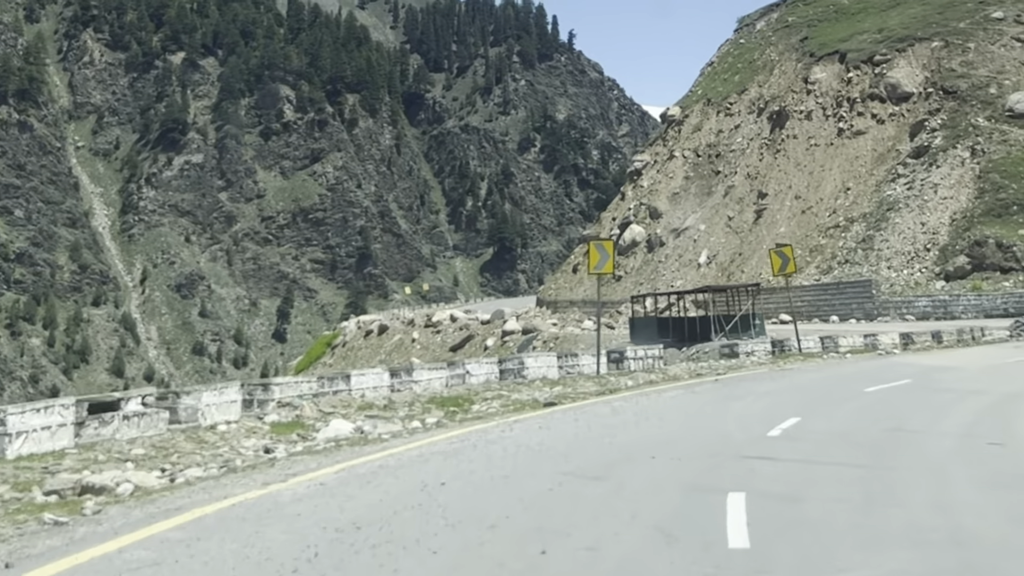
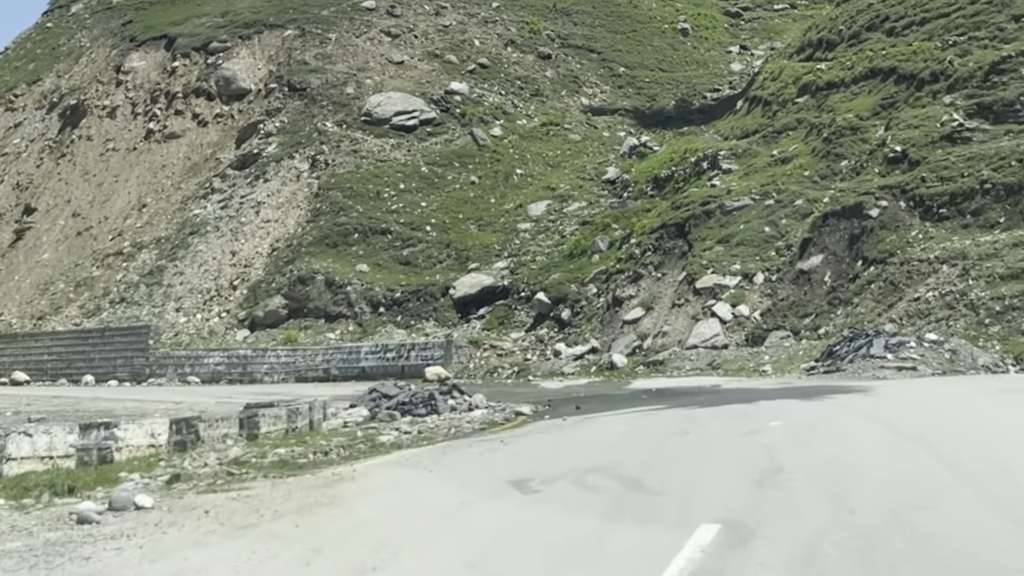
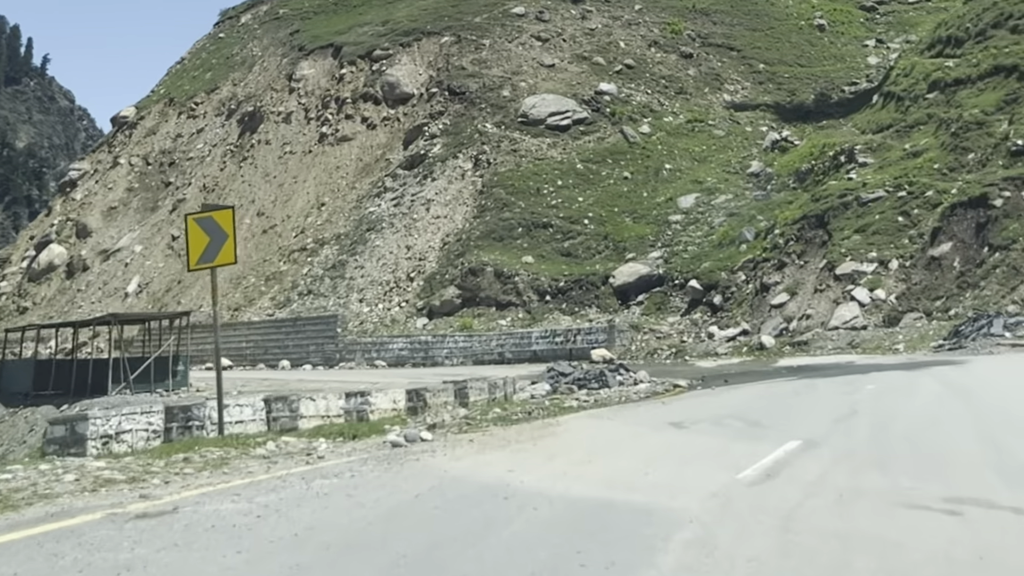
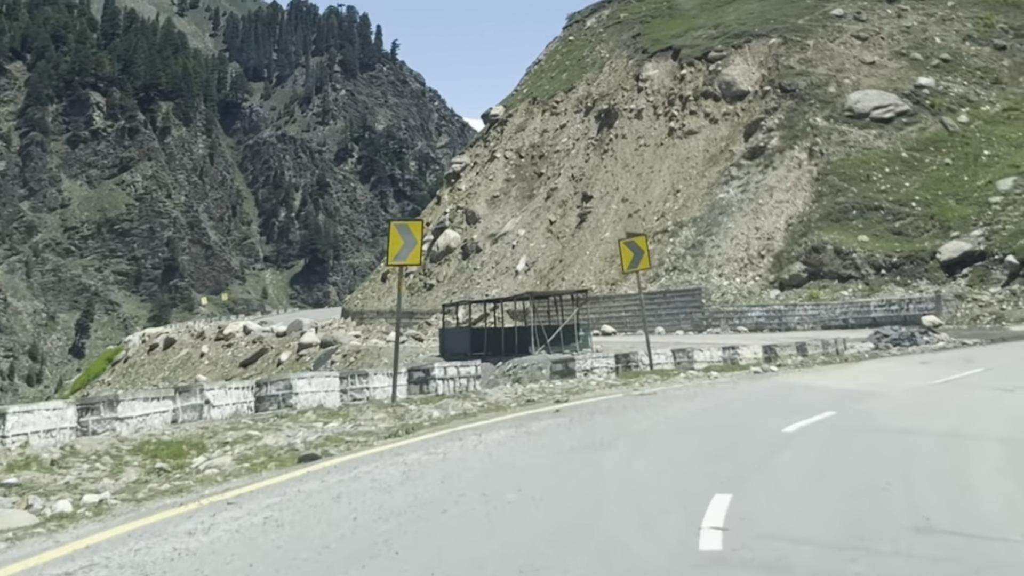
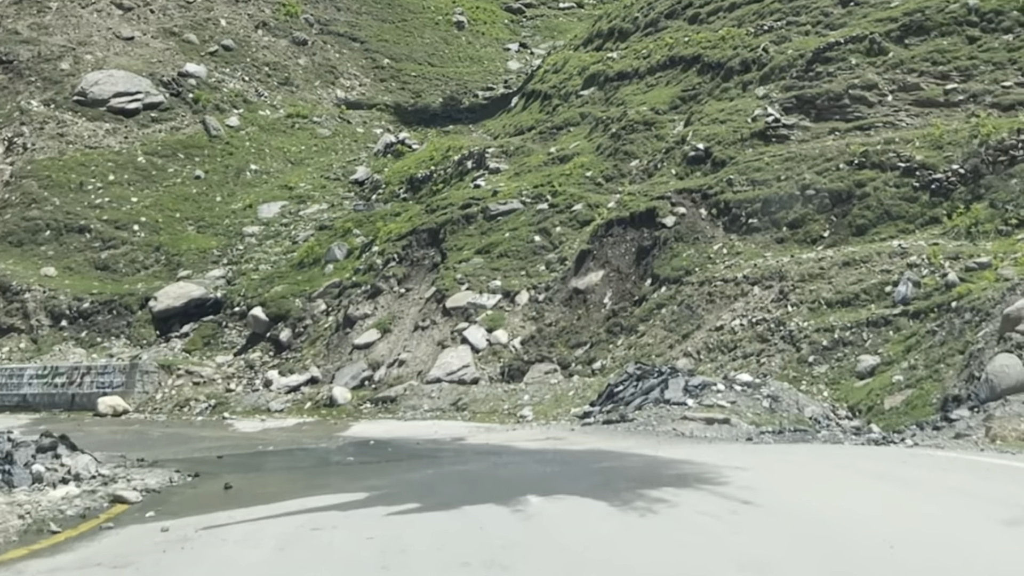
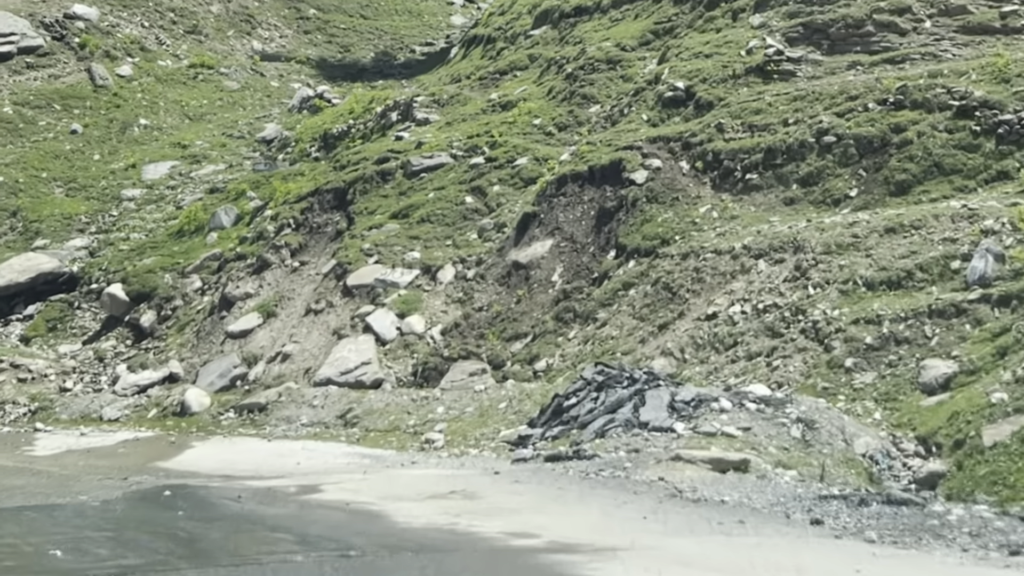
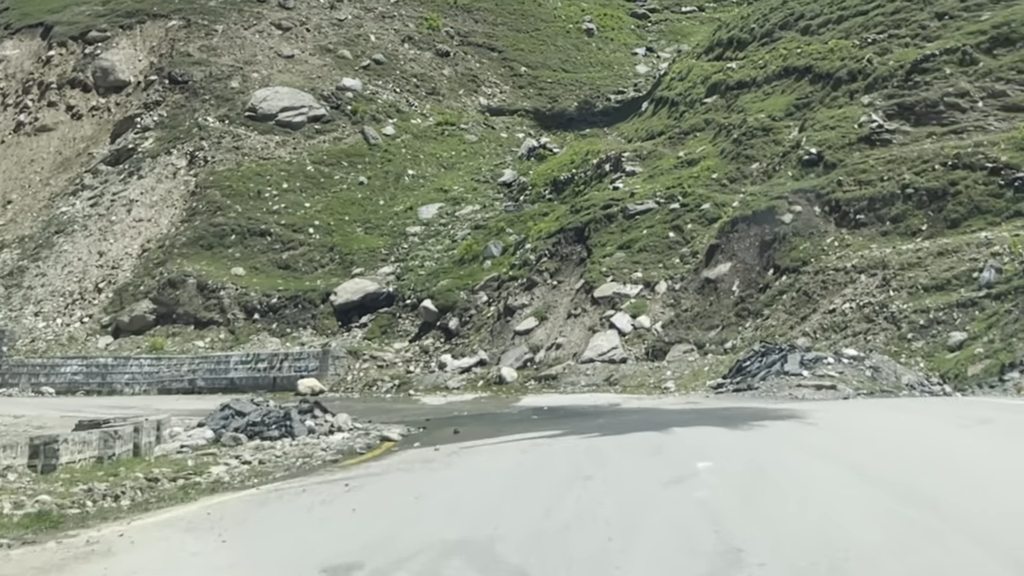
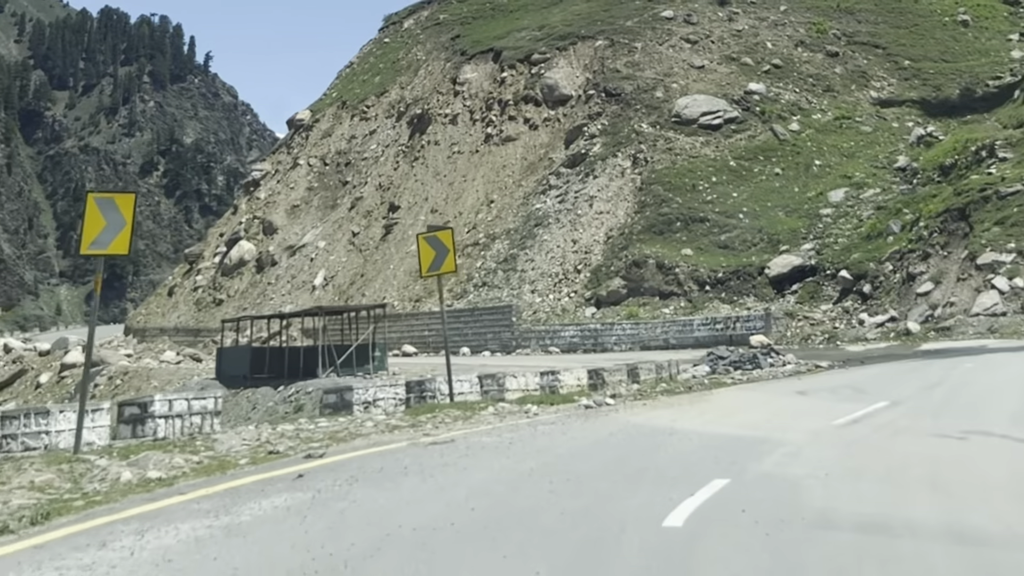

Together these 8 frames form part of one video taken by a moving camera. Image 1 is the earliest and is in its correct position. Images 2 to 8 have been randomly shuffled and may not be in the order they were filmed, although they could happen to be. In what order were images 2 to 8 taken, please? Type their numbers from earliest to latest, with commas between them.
4, 8, 3, 2, 7, 5, 6
